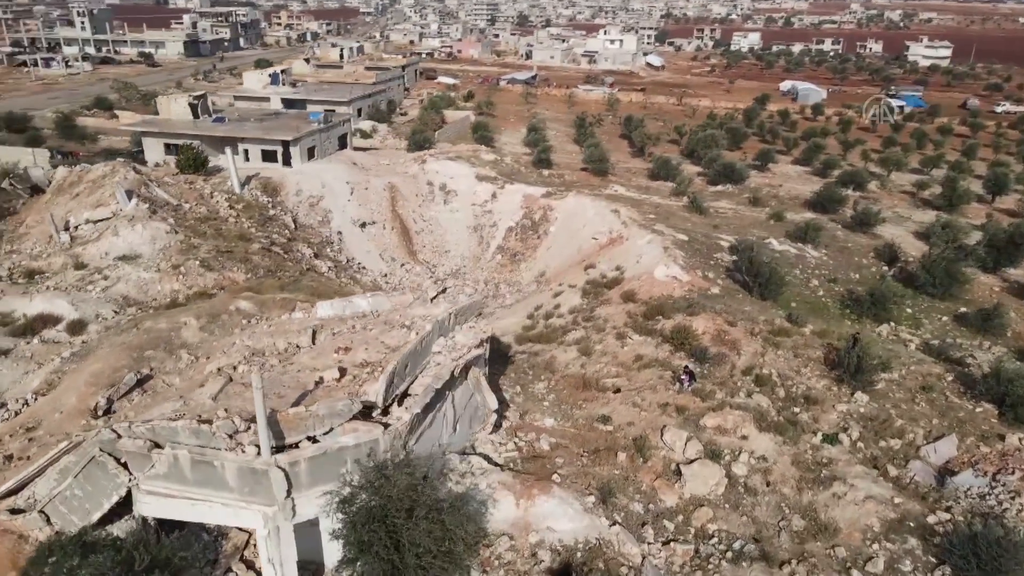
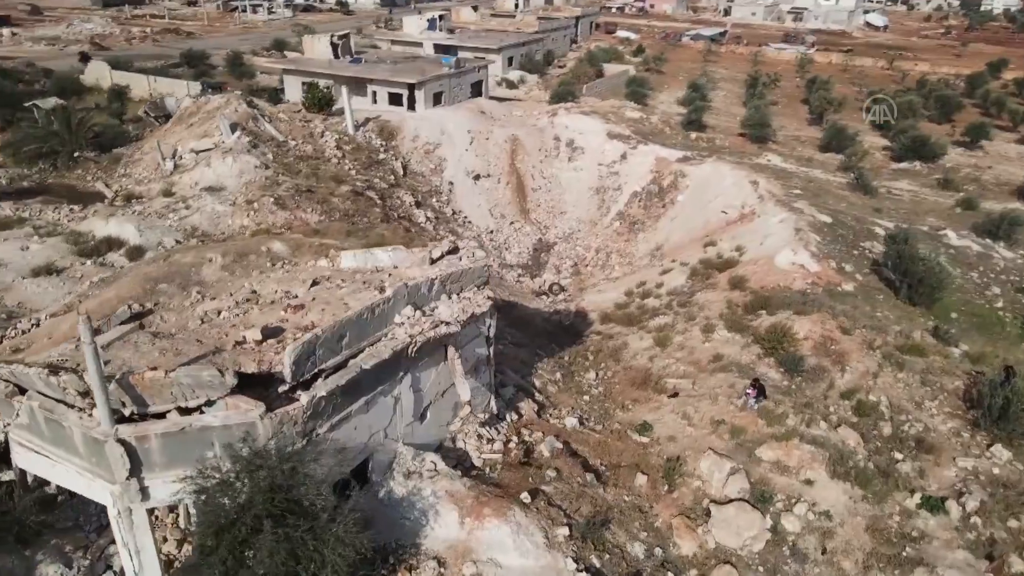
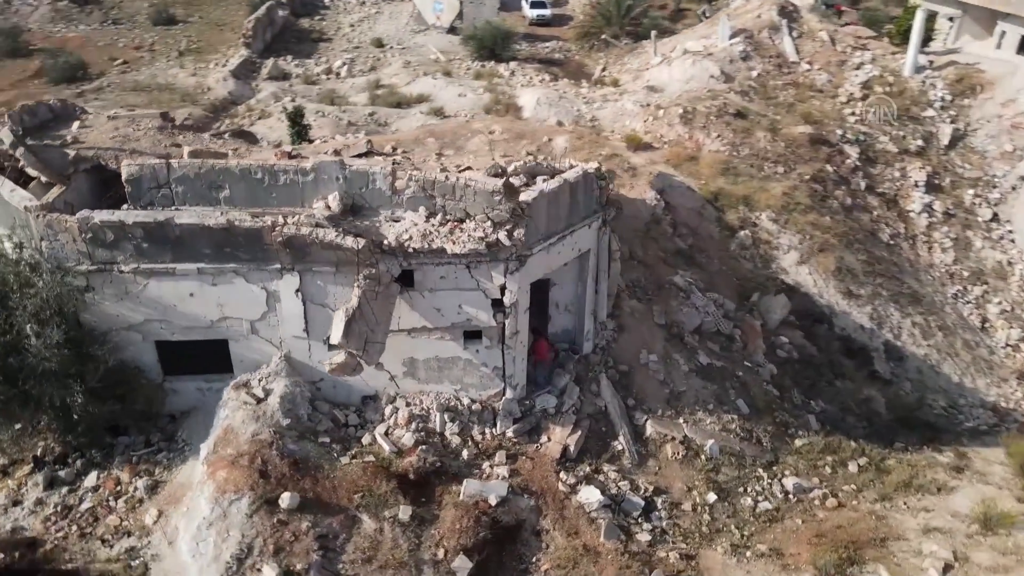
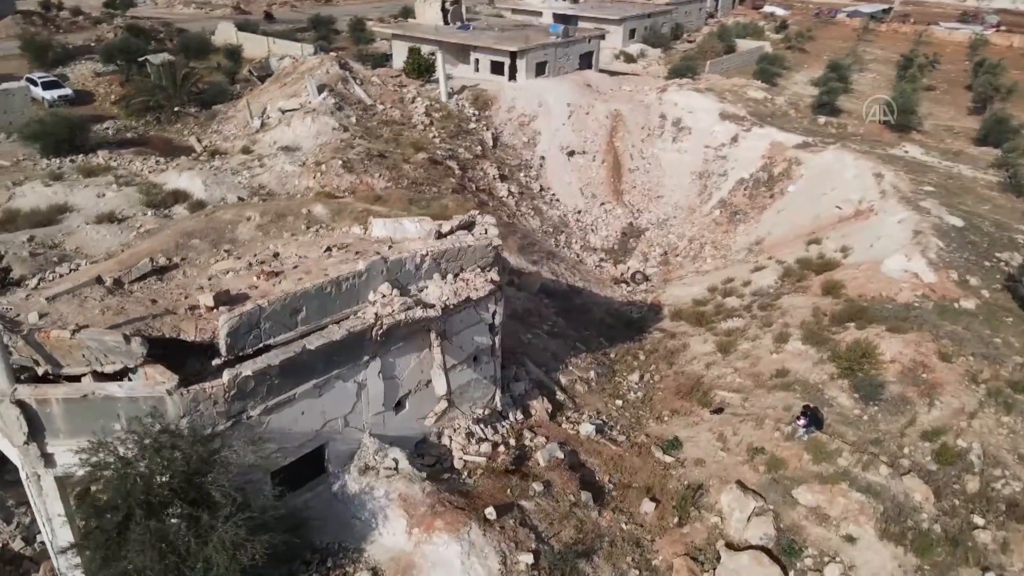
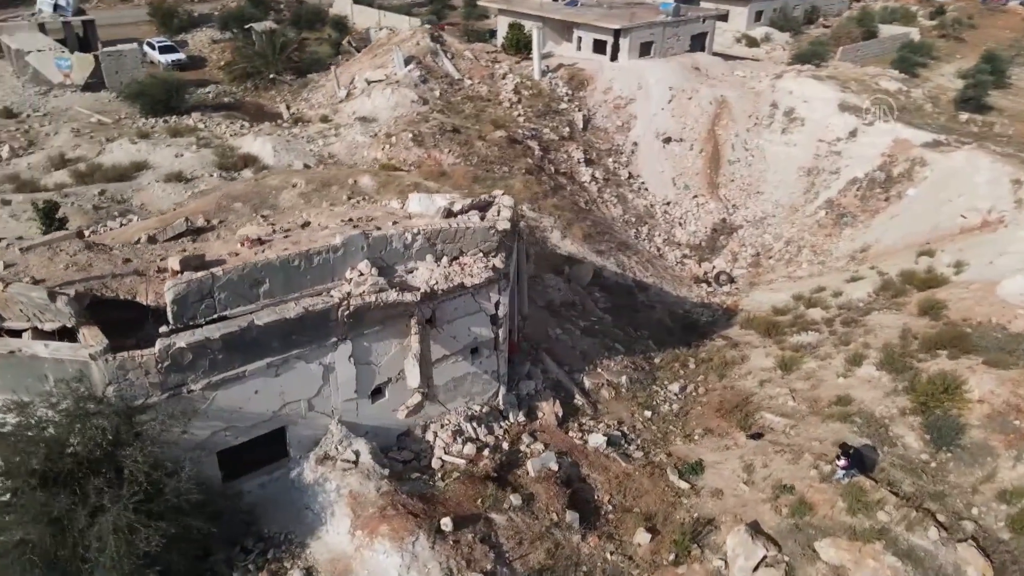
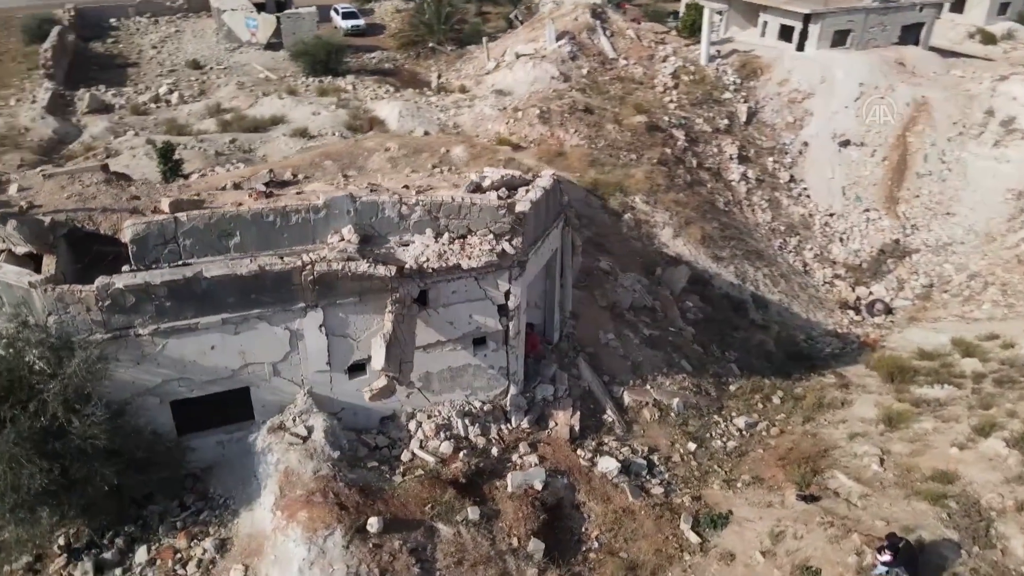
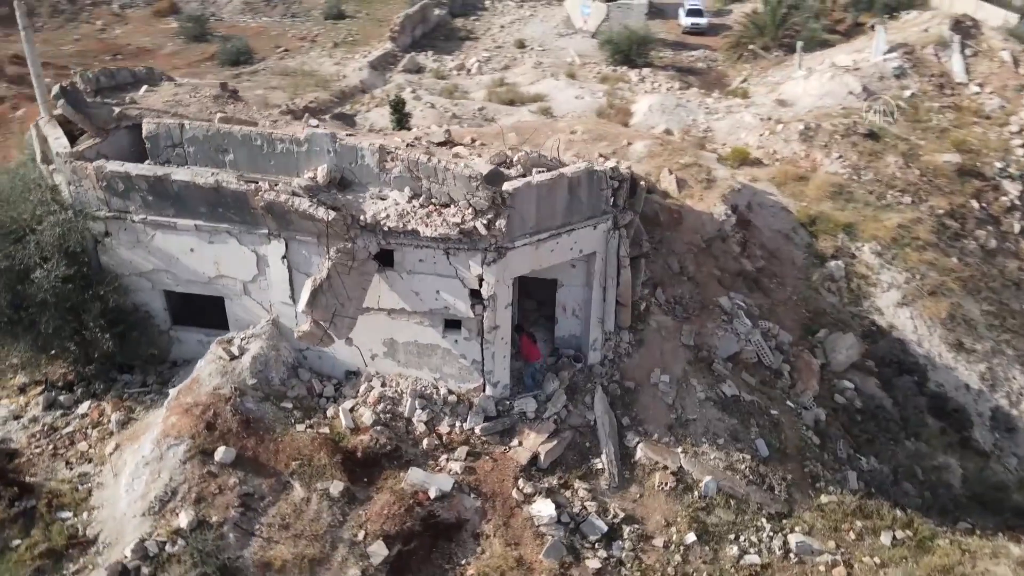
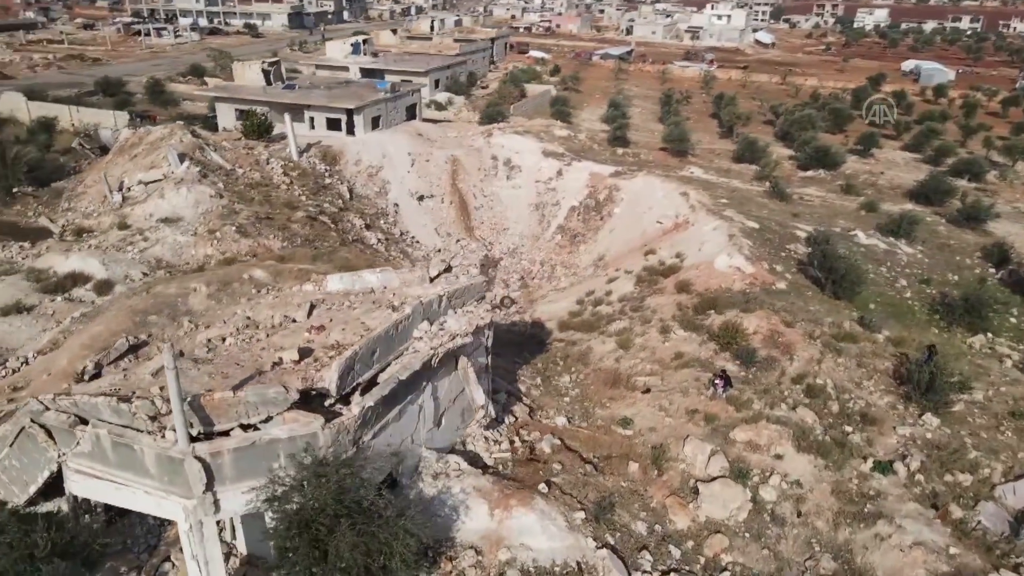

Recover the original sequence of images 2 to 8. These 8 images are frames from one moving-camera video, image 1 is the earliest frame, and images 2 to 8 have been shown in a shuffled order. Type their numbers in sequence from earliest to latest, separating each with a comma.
8, 2, 4, 5, 6, 3, 7
